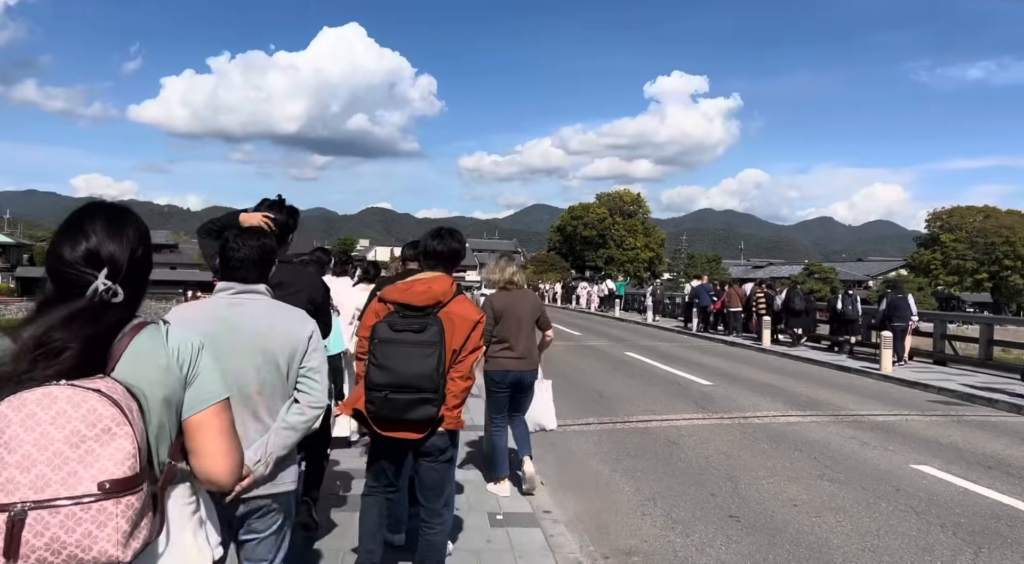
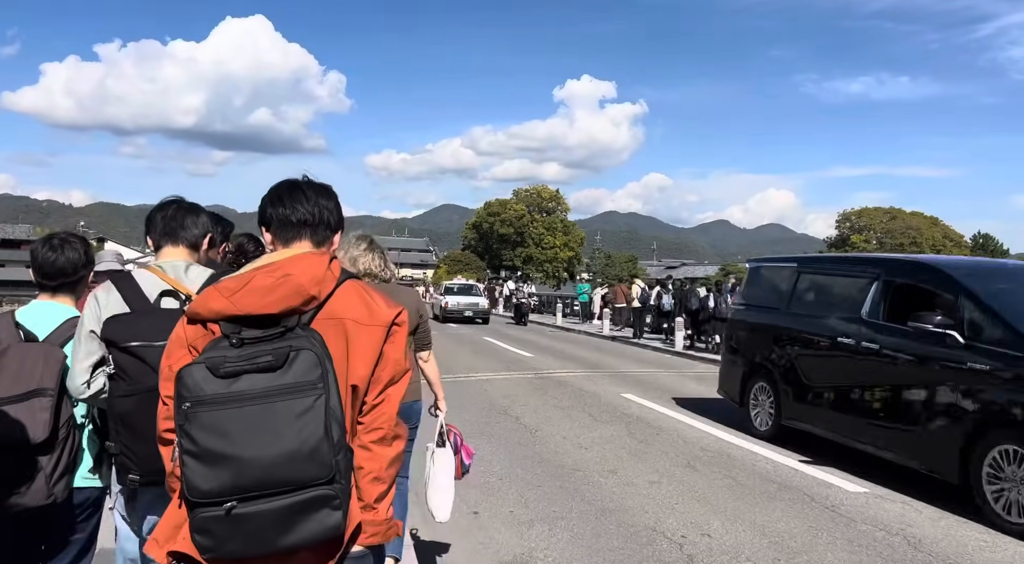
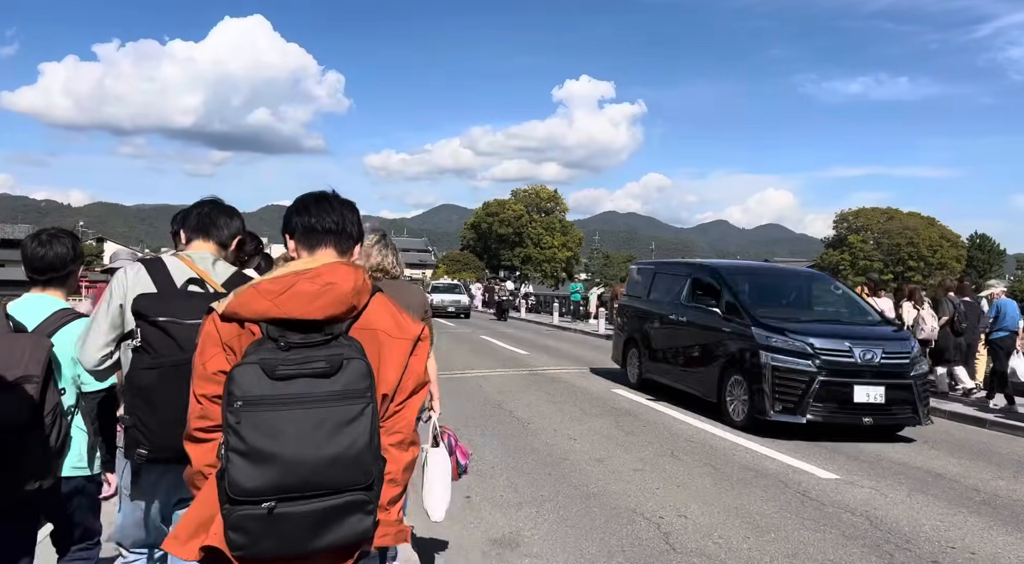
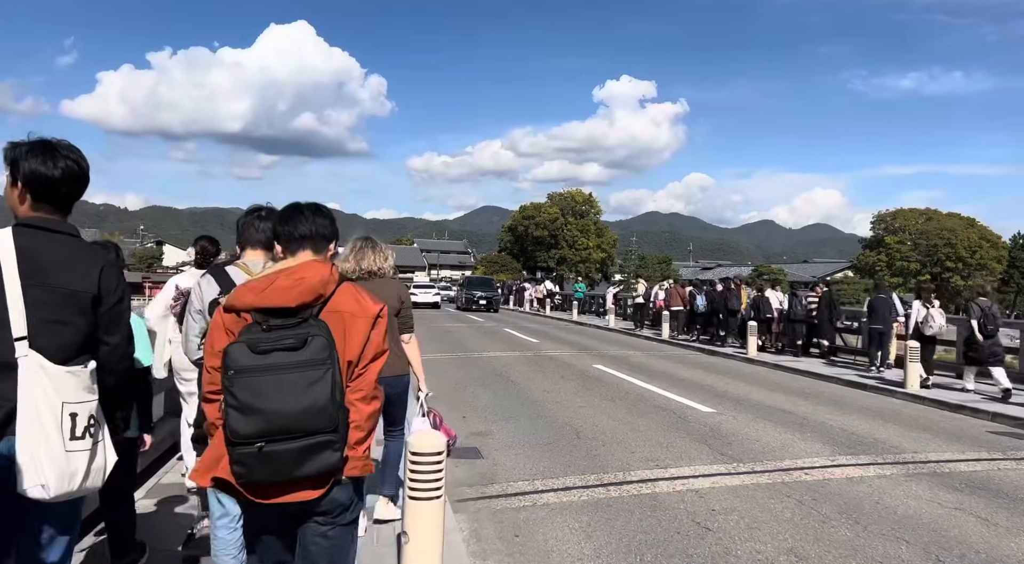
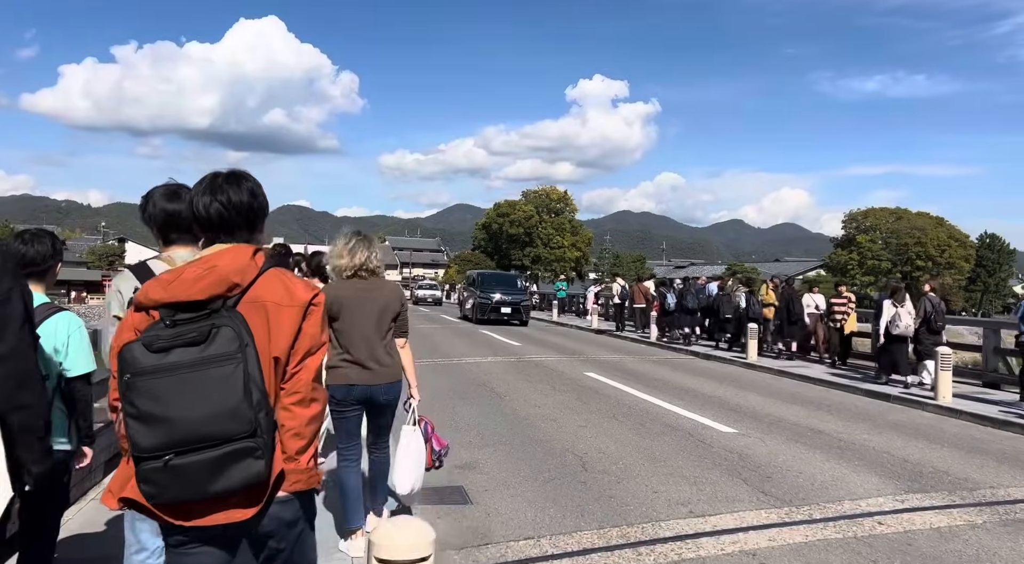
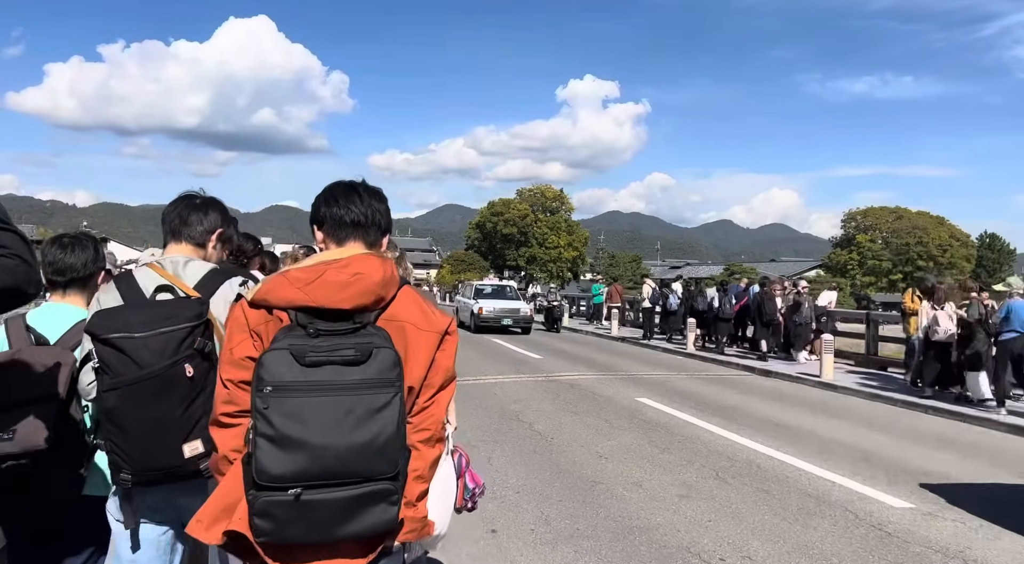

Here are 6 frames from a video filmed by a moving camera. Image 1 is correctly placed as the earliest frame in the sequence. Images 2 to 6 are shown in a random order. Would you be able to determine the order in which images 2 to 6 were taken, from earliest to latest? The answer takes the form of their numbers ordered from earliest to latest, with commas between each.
4, 5, 3, 2, 6
